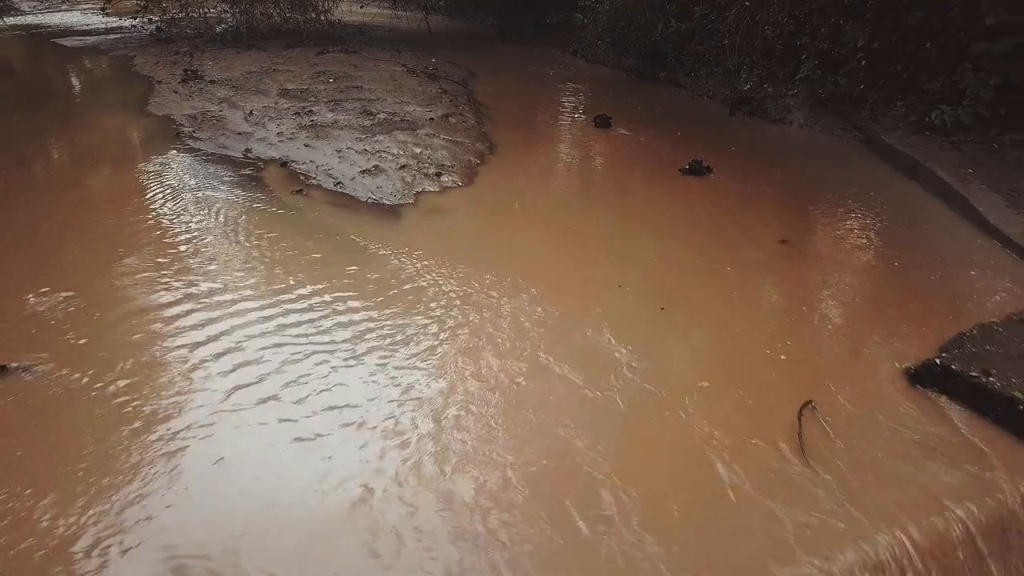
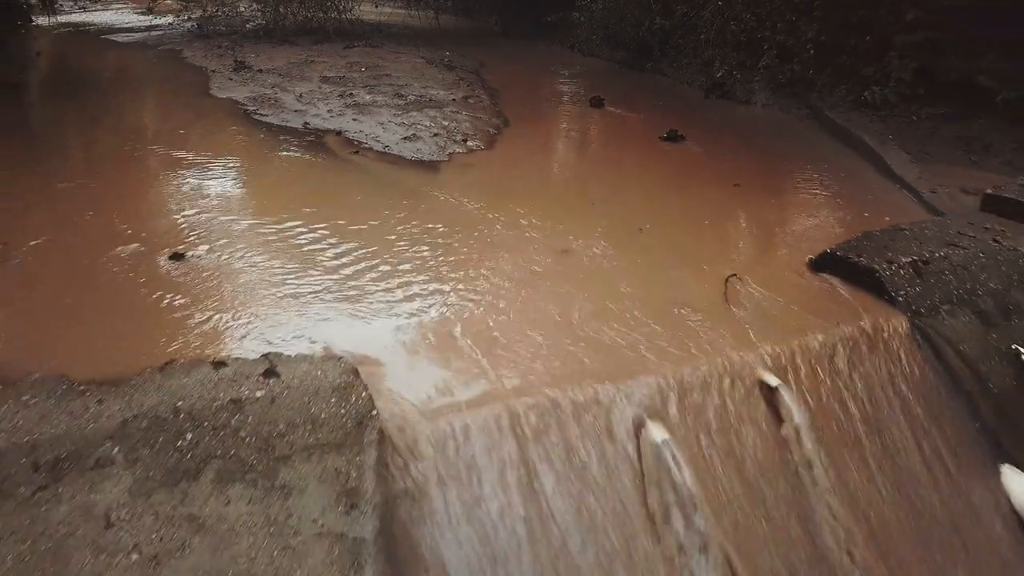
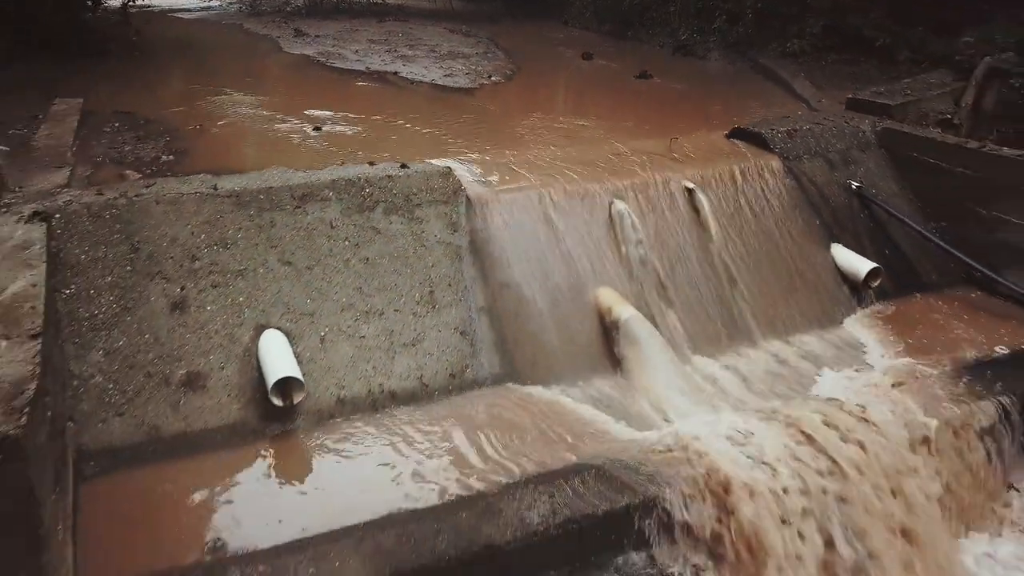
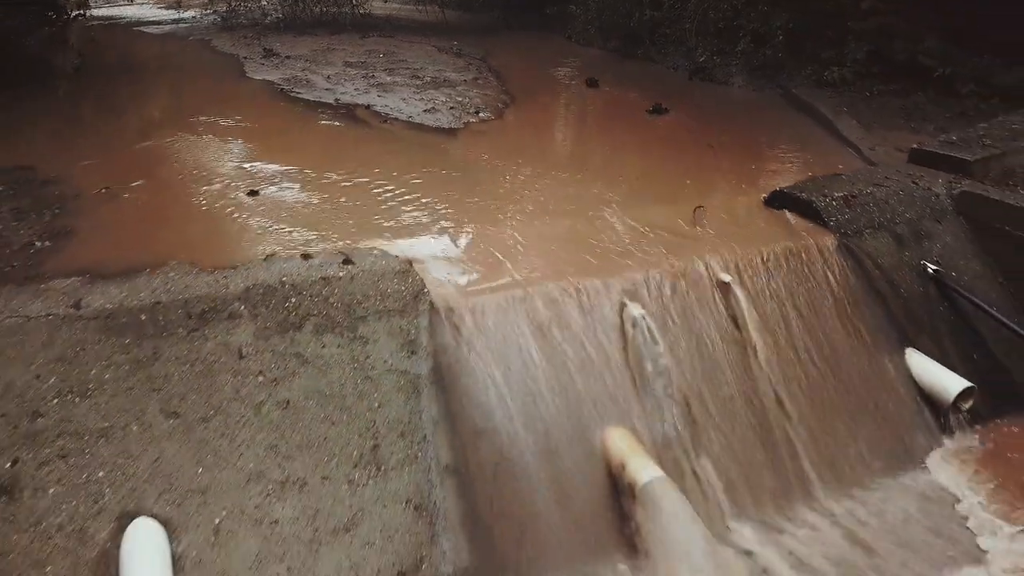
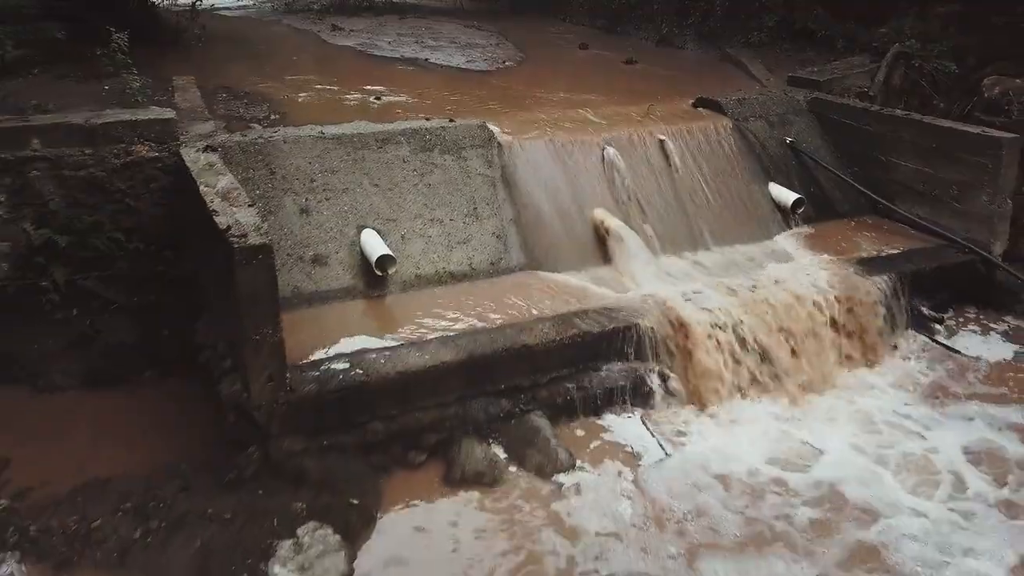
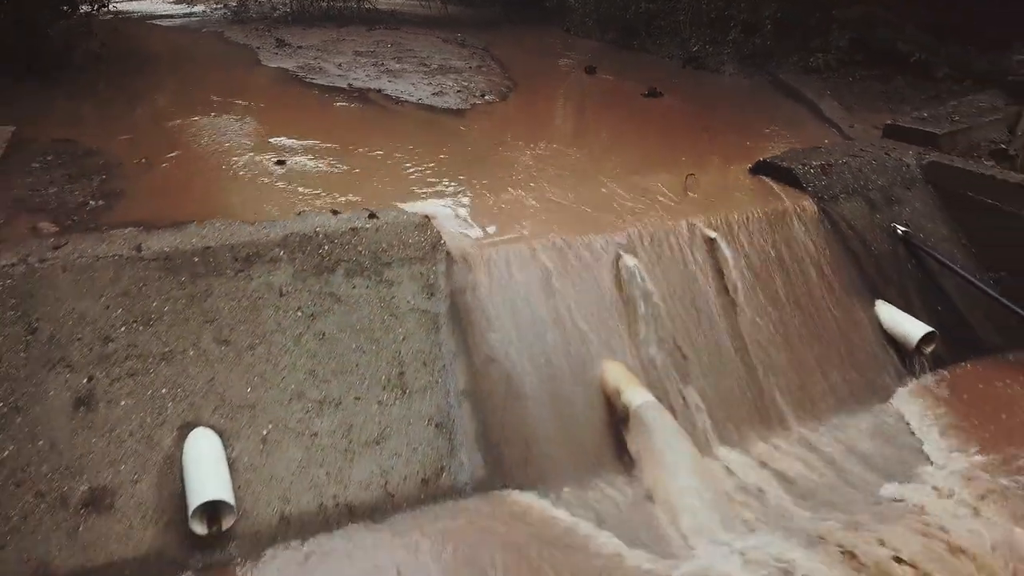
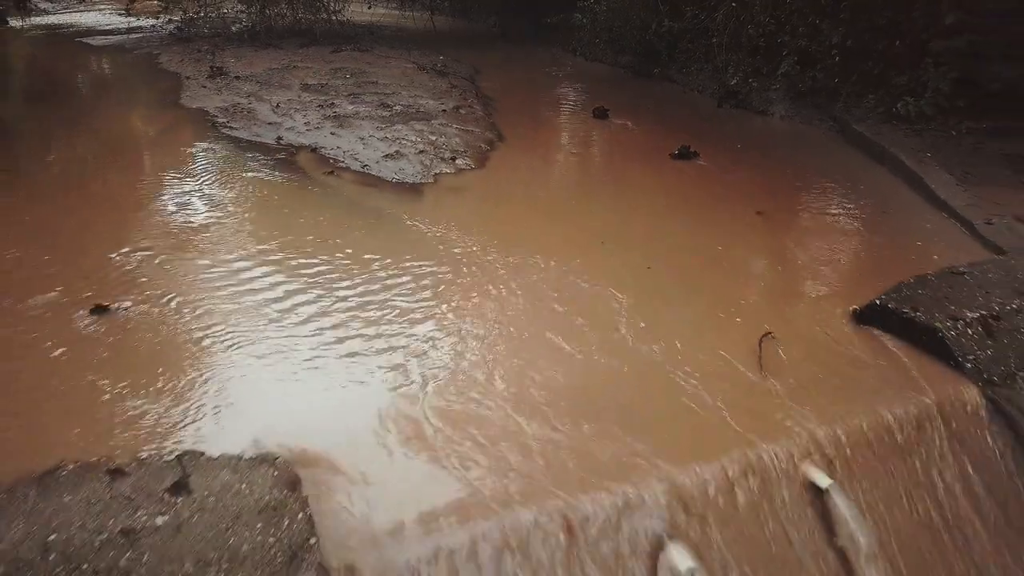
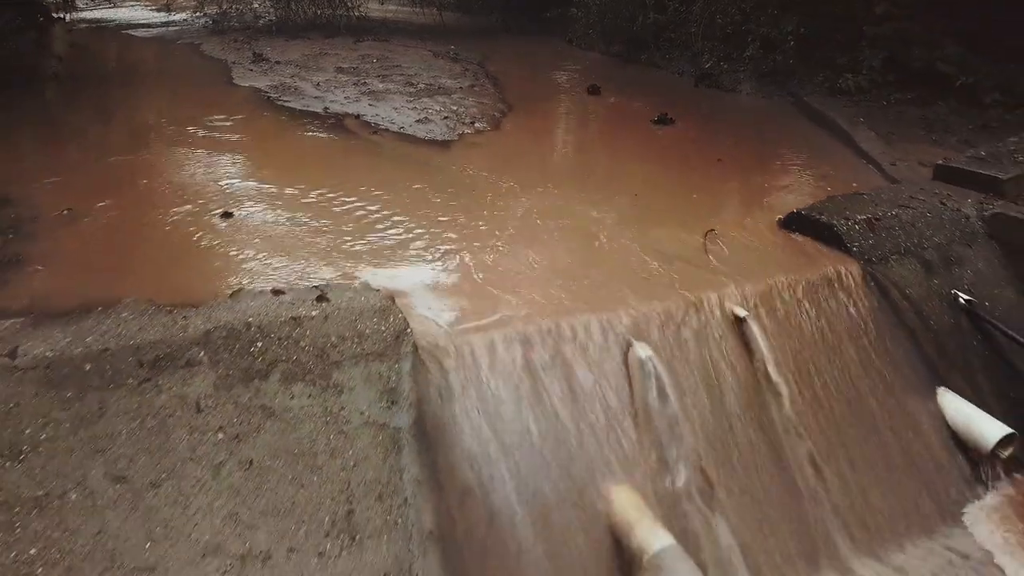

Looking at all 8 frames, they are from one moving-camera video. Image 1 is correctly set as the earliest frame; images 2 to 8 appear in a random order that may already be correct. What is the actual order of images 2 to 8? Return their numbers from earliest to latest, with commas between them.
7, 2, 8, 4, 6, 3, 5
